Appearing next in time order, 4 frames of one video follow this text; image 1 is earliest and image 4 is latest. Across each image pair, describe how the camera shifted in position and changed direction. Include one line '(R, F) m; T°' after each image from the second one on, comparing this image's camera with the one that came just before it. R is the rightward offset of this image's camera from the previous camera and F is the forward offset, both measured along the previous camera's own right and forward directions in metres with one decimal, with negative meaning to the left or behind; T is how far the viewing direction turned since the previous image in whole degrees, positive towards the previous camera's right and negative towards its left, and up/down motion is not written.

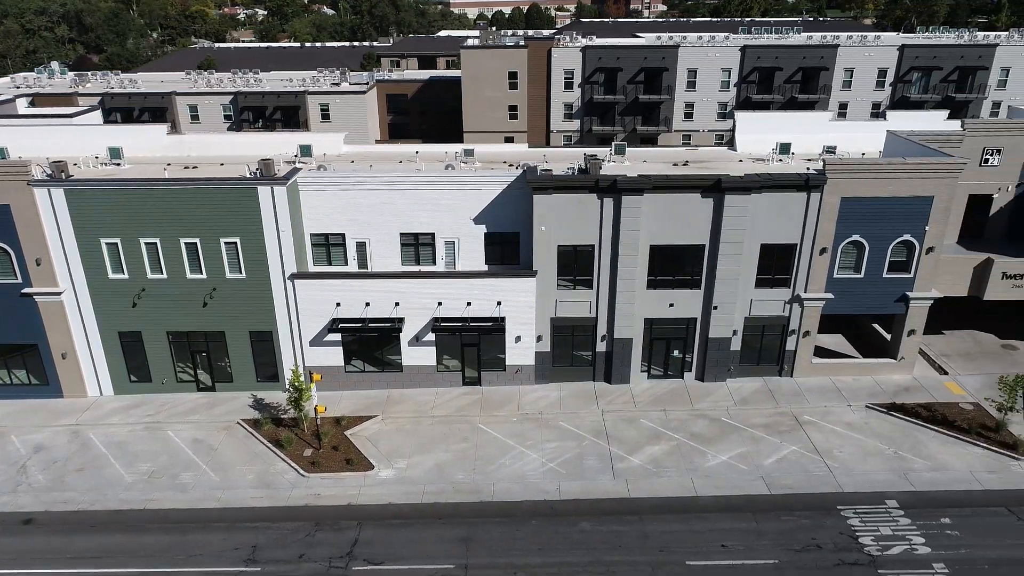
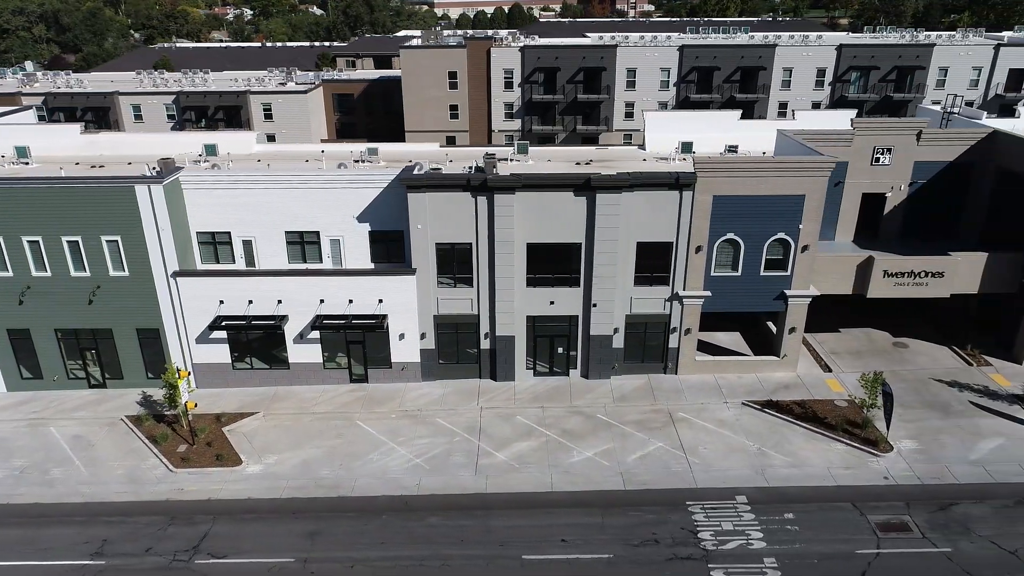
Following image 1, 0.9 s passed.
(+4.0, -0.2) m; 0°
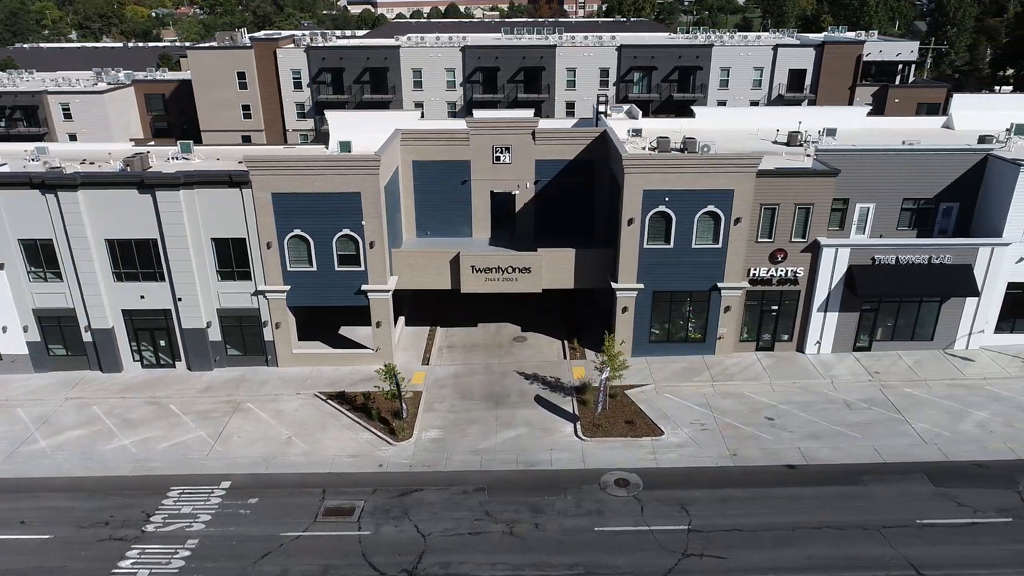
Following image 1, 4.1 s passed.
(+14.3, -0.9) m; -1°
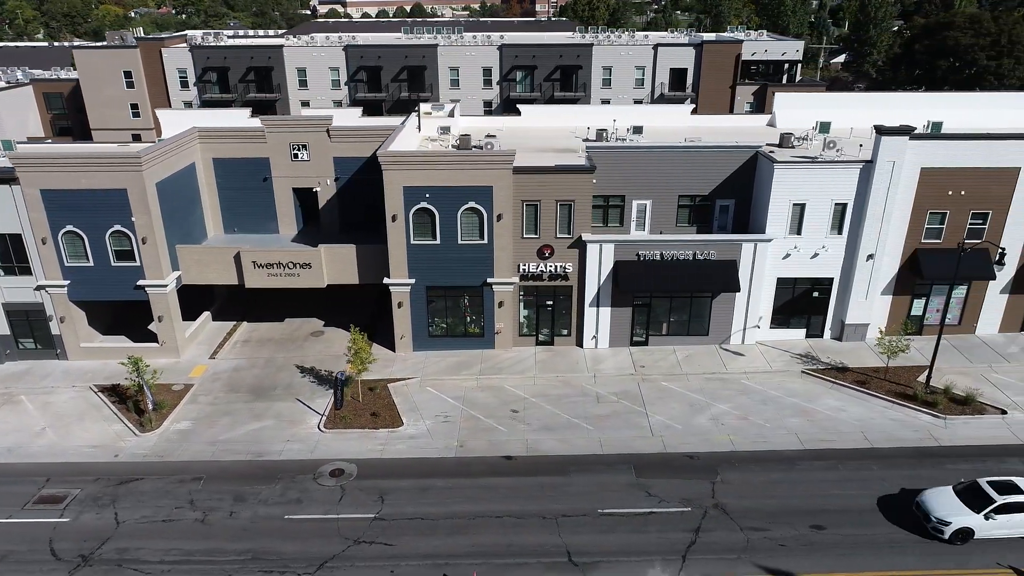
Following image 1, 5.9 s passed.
(+8.0, -0.5) m; 0°
